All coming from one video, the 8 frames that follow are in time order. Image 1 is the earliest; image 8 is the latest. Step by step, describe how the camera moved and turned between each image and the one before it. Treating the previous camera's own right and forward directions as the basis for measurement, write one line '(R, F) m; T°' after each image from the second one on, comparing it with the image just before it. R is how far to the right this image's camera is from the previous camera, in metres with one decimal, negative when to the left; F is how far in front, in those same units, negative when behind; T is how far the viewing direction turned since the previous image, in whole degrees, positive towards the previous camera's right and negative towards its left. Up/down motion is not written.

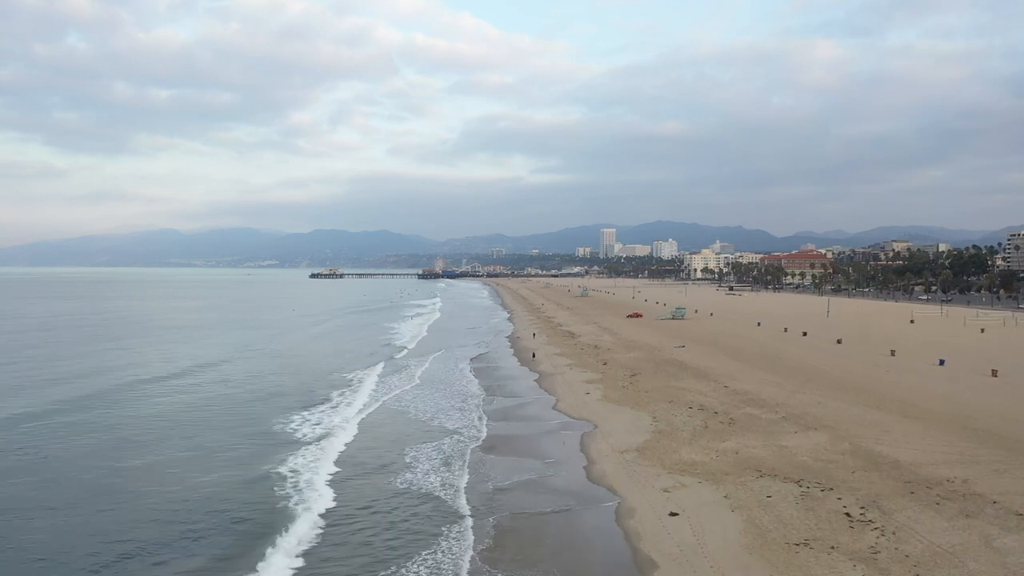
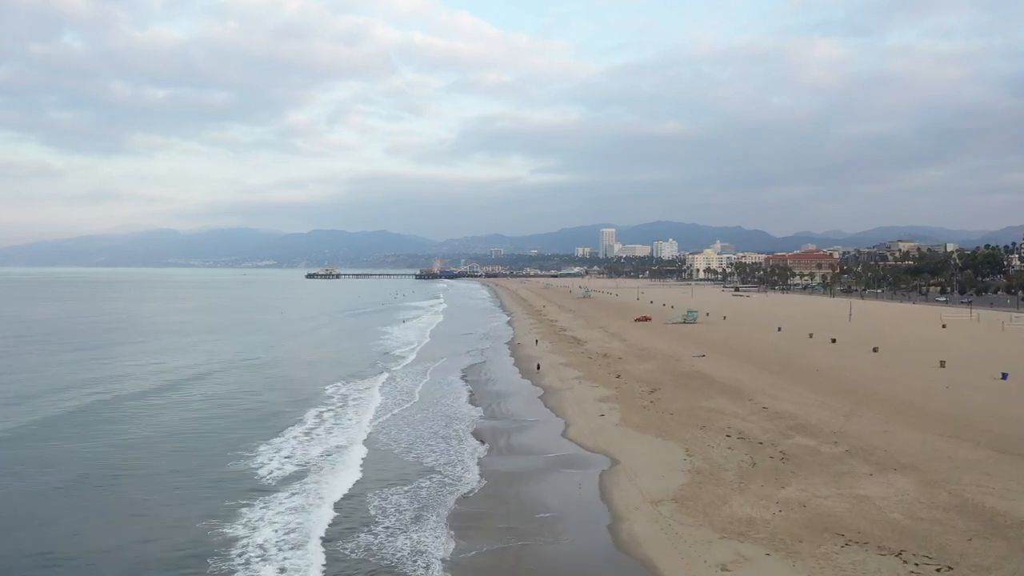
(-0.1, +2.7) m; 0°
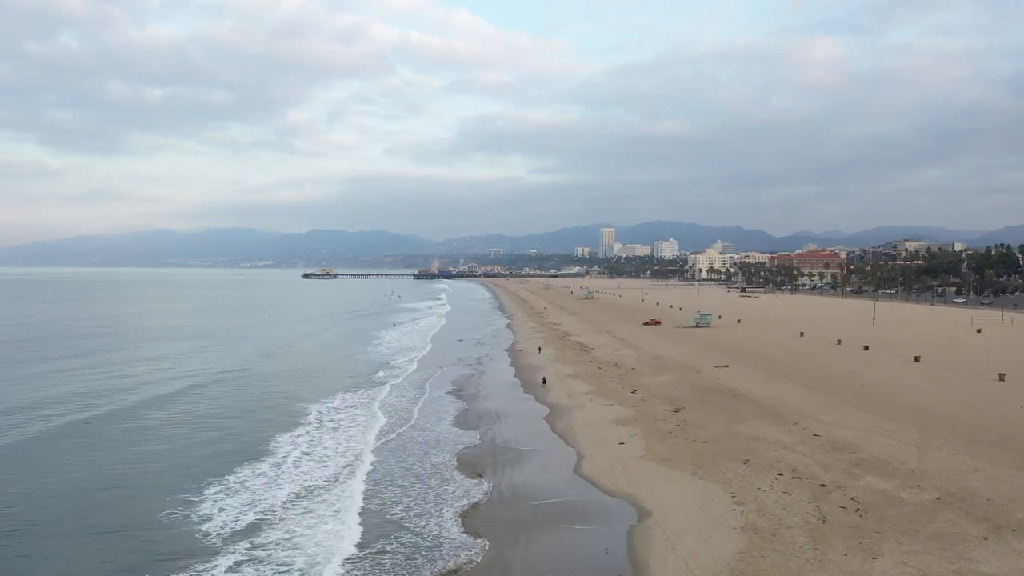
(0.0, +2.5) m; 0°
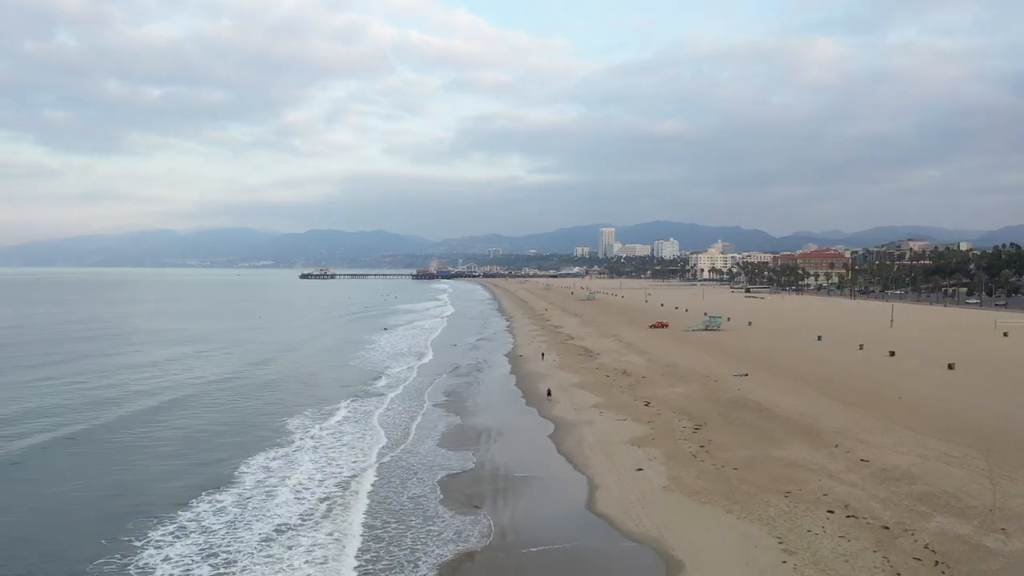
(-0.1, +1.7) m; 0°
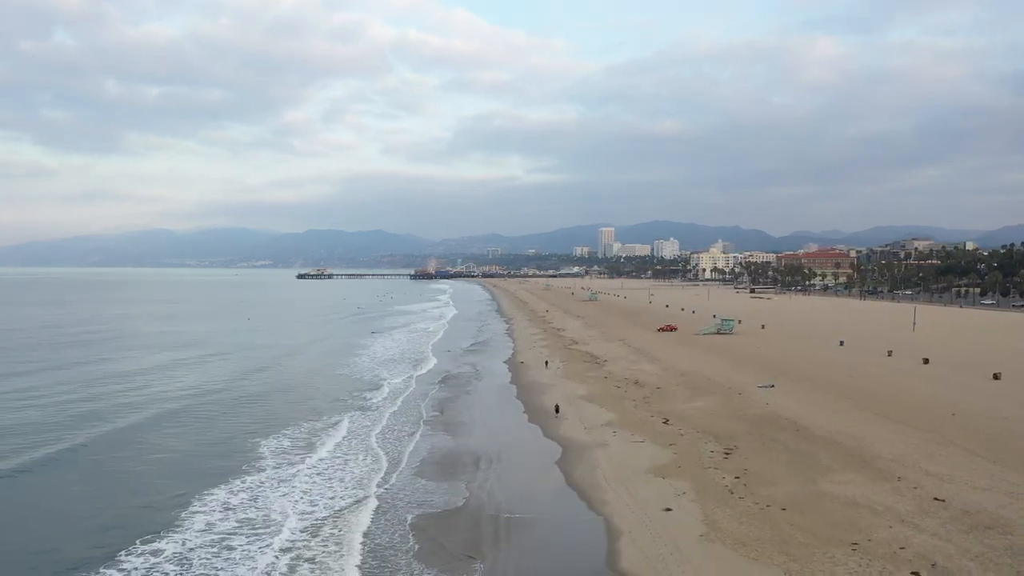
(0.0, +1.9) m; 0°
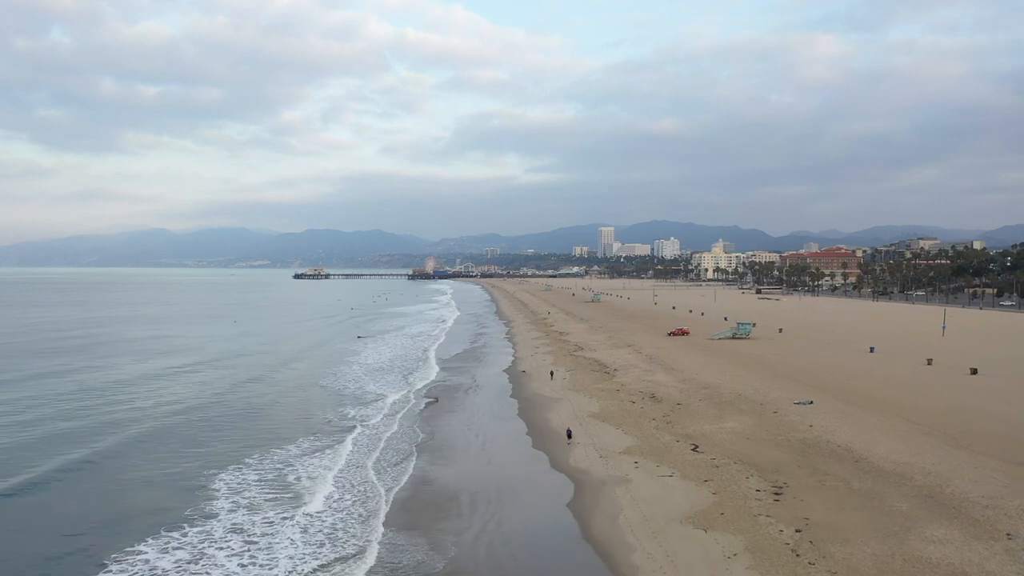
(-0.1, +2.2) m; 0°
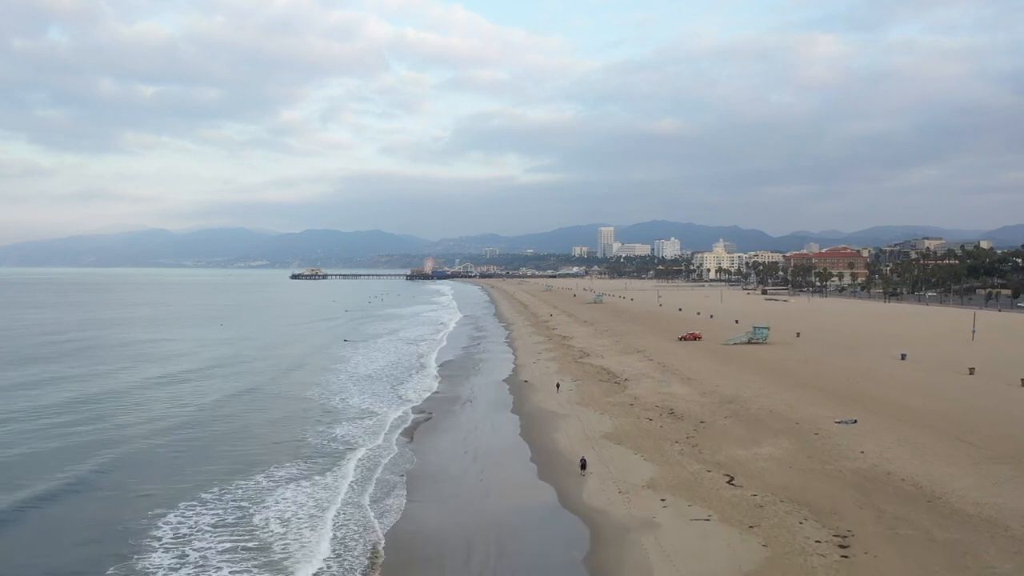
(0.0, +1.9) m; 0°
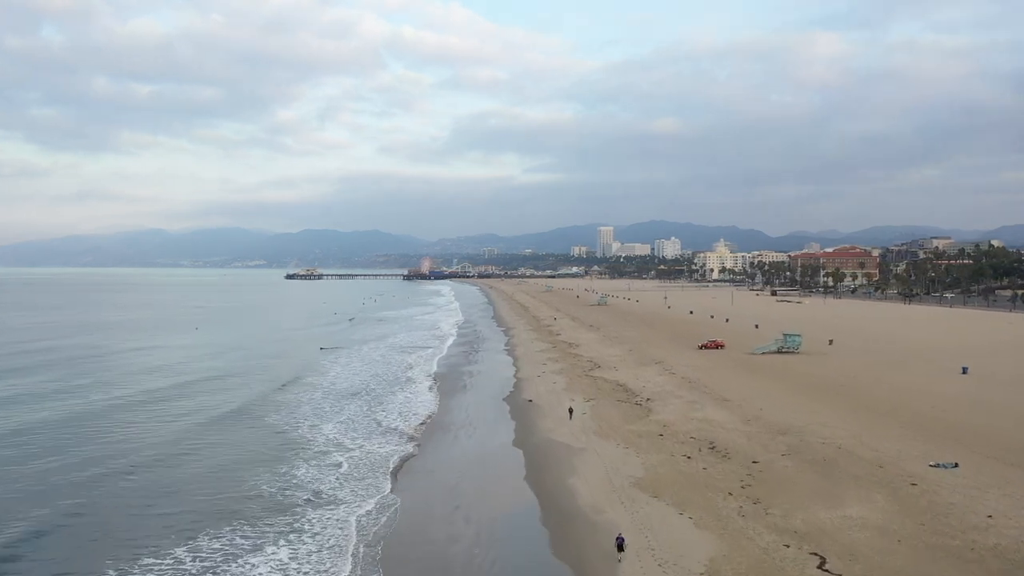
(-0.1, +3.0) m; 0°
